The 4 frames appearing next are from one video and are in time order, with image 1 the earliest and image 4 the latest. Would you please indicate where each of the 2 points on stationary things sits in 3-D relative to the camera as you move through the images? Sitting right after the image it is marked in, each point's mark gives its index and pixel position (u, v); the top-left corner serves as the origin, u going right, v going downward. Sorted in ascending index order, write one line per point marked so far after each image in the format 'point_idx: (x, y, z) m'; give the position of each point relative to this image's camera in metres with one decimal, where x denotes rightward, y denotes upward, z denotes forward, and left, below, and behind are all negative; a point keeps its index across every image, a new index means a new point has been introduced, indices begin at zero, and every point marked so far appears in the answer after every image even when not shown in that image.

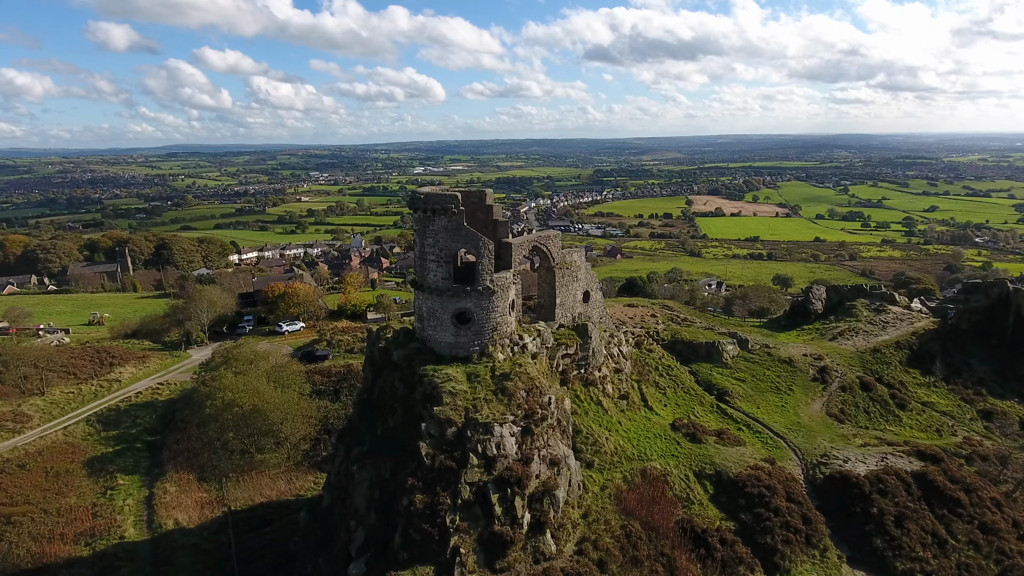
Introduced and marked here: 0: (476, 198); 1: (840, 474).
0: (-1.3, +3.3, +19.1) m
1: (+11.8, -6.7, +18.6) m
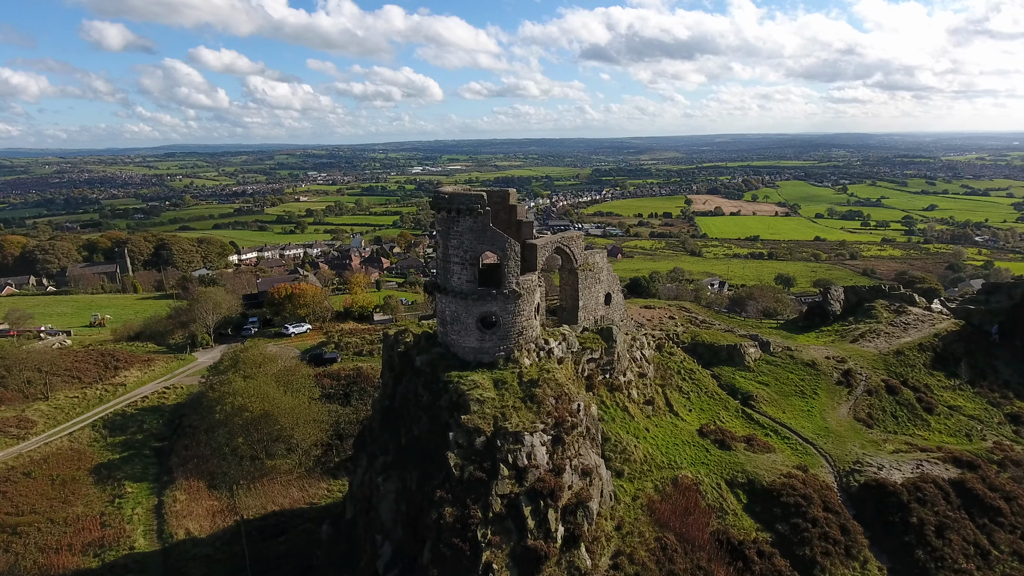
0: (-0.4, +3.2, +18.5) m
1: (+12.7, -6.7, +18.1) m
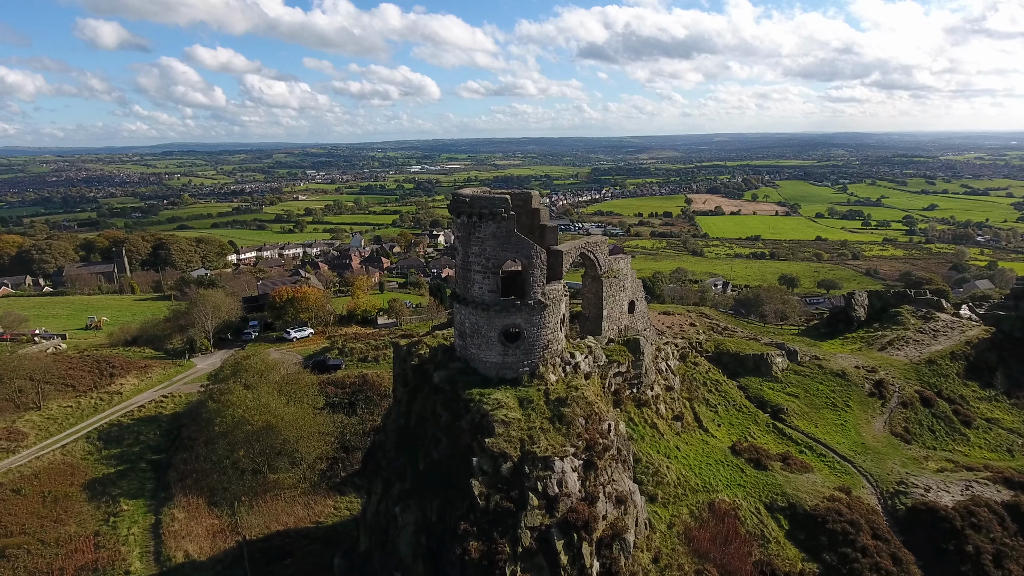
0: (+0.3, +2.9, +17.3) m
1: (+13.4, -7.1, +16.9) m
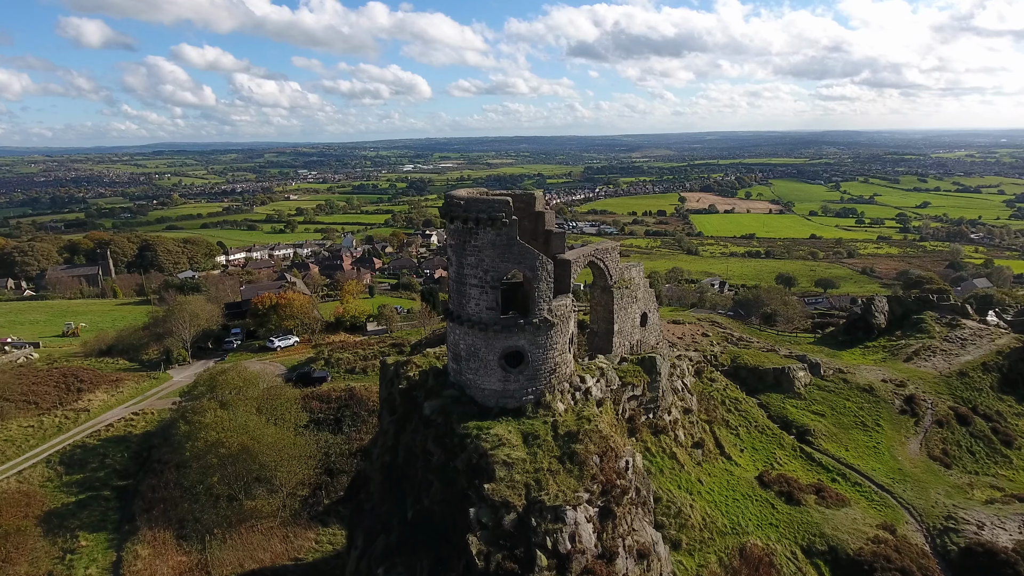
0: (+0.3, +2.5, +15.2) m
1: (+13.5, -7.4, +15.0) m
